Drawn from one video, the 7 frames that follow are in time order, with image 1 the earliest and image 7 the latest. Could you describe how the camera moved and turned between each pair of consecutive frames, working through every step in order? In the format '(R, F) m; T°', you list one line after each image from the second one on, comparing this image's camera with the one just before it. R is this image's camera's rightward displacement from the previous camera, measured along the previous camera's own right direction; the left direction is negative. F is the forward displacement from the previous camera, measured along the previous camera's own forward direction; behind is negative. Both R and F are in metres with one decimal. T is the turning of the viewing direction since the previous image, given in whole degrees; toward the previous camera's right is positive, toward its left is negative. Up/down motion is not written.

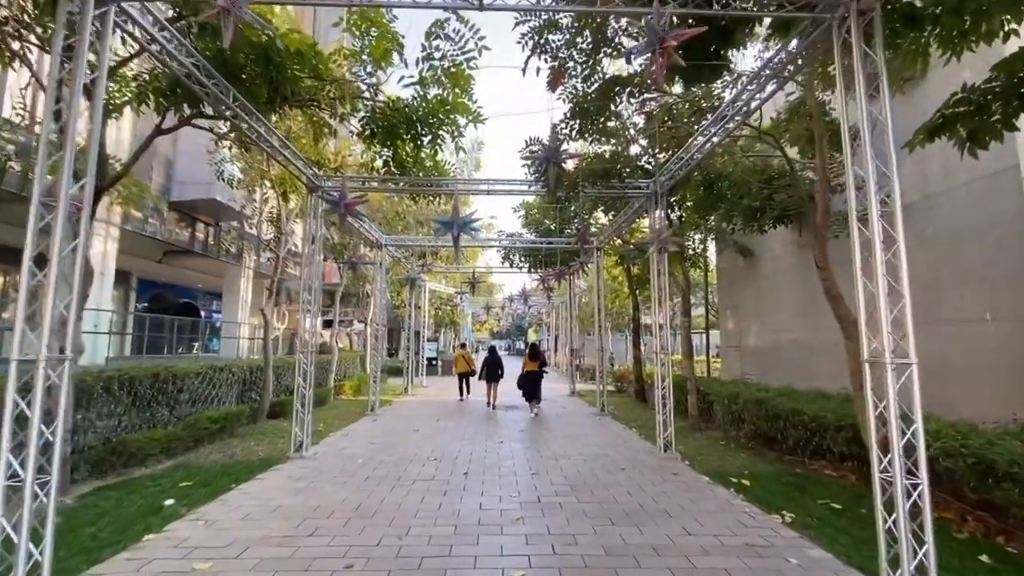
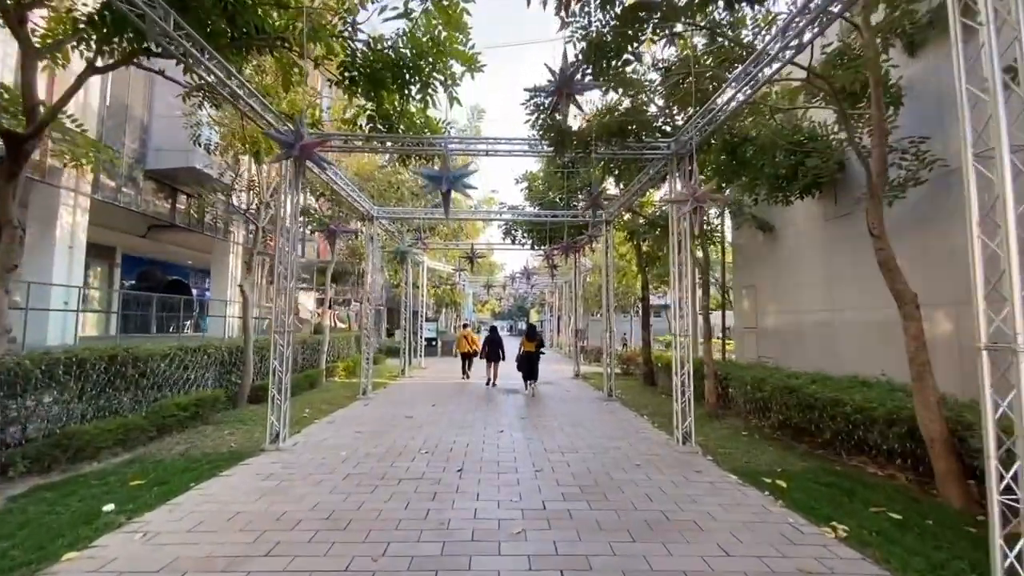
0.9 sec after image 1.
(0.0, +1.0) m; 0°
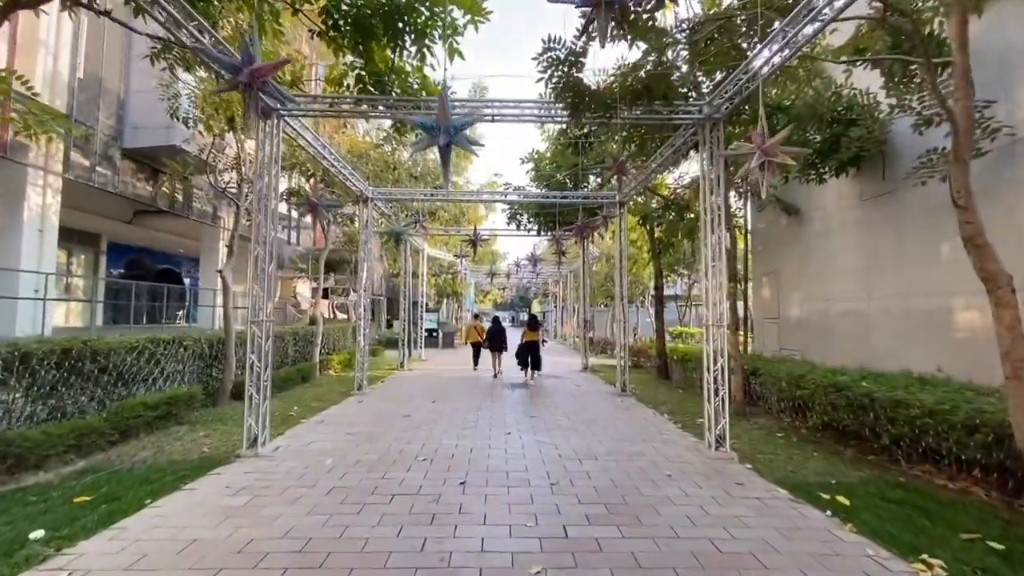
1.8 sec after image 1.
(-0.1, +1.0) m; 0°
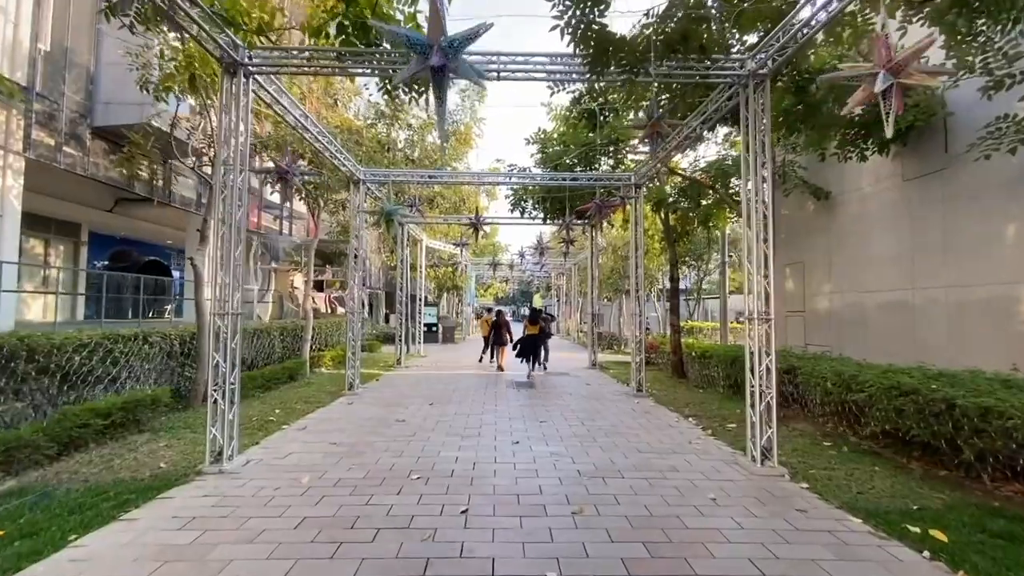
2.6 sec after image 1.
(-0.1, +1.0) m; 0°
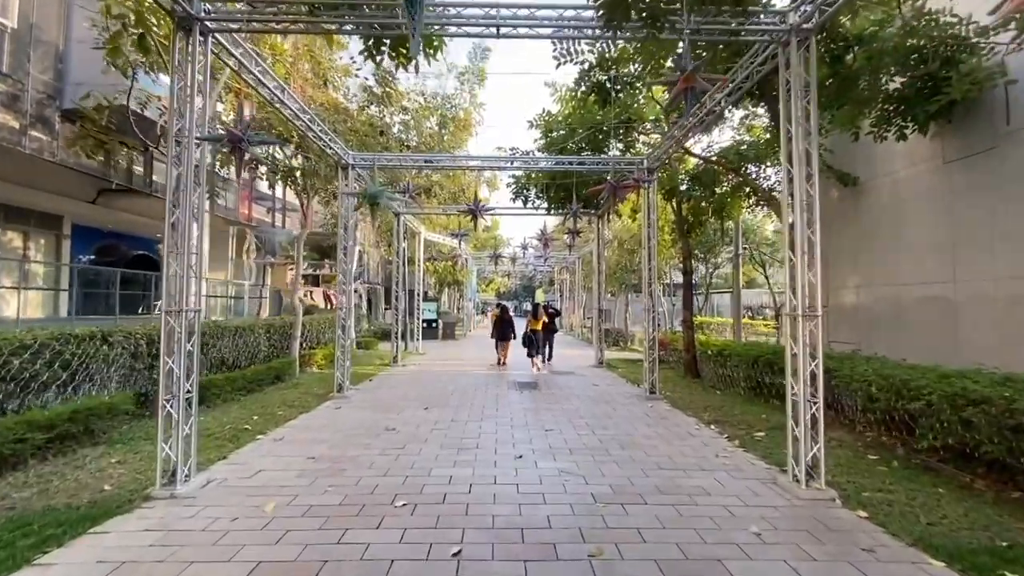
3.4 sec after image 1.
(0.0, +0.9) m; 0°
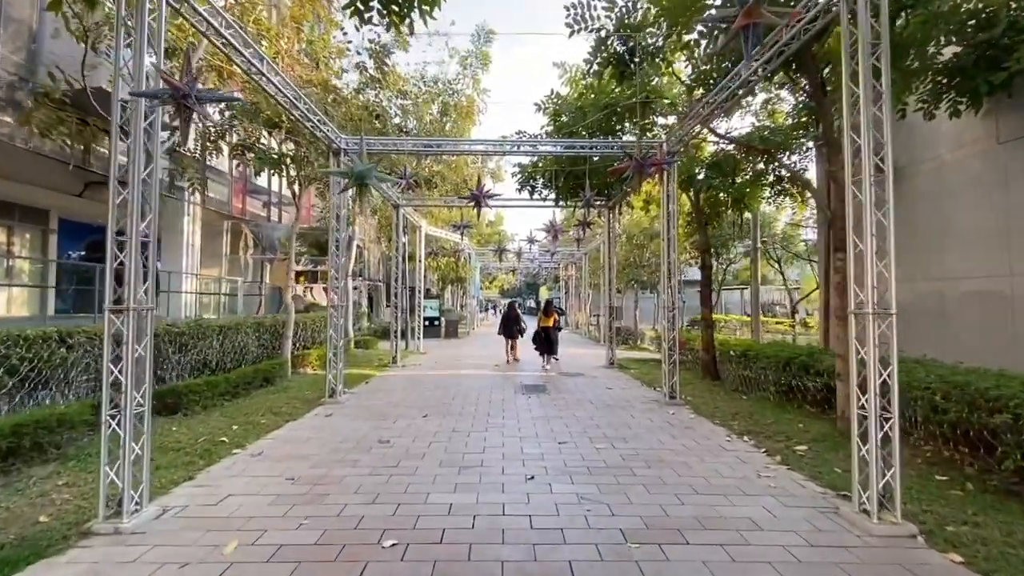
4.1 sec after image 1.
(-0.1, +0.8) m; 0°
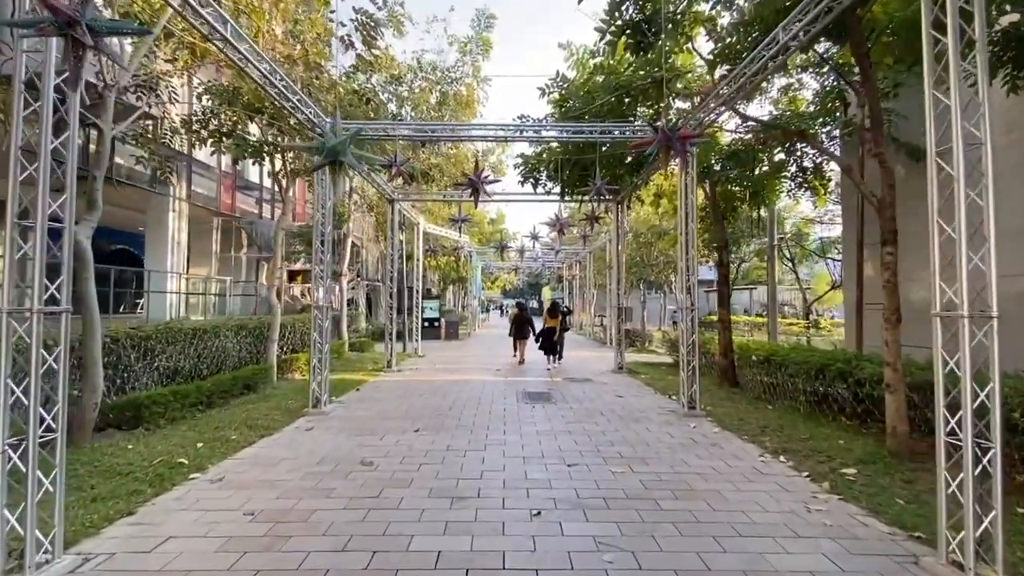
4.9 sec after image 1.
(0.0, +0.8) m; 0°
